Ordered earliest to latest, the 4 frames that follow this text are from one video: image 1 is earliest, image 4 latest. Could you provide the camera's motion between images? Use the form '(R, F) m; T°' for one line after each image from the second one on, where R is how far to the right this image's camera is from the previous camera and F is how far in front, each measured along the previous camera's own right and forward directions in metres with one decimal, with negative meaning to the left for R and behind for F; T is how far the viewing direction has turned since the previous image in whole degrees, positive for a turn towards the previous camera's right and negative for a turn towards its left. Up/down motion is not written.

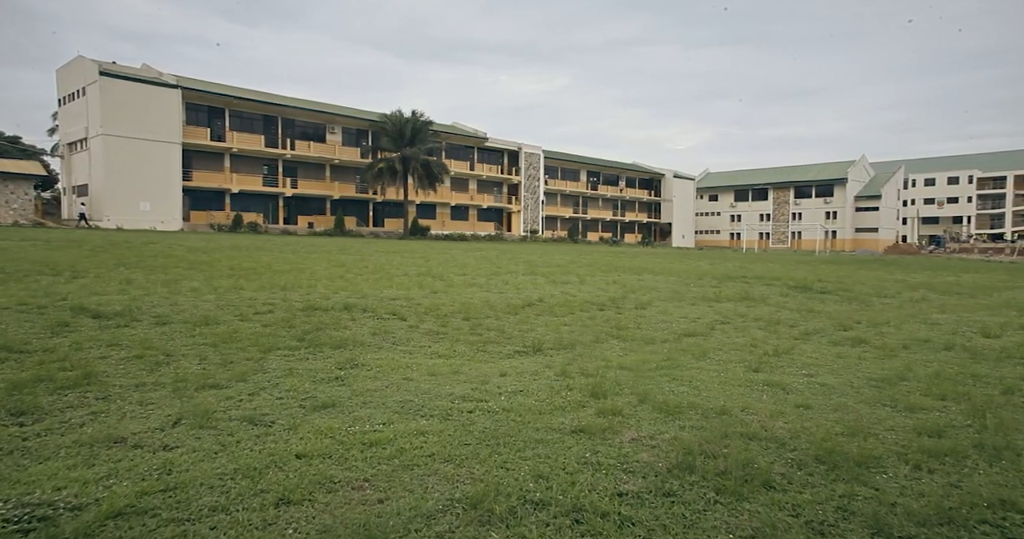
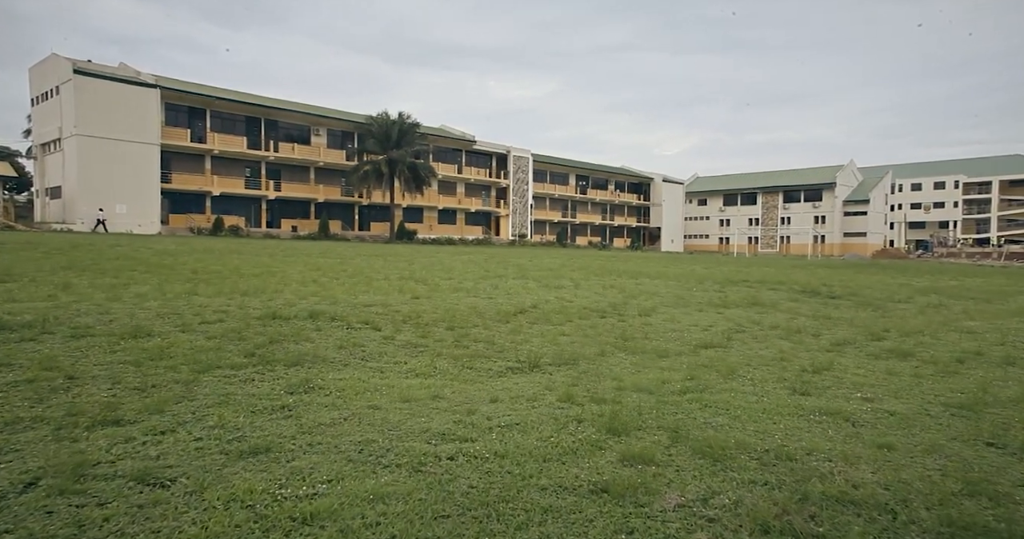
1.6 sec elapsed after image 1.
(0.0, +1.5) m; +1°
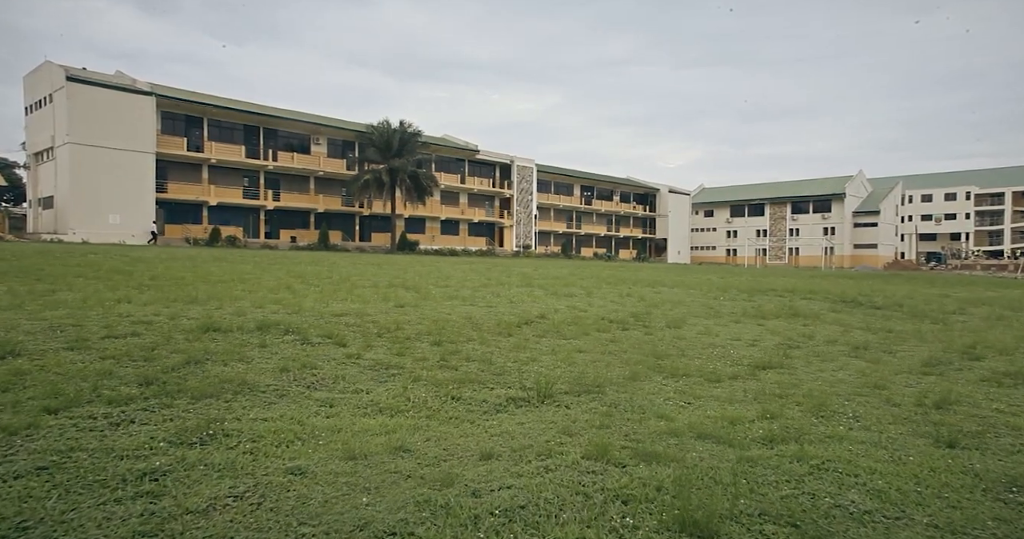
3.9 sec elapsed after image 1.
(0.0, +2.2) m; 0°
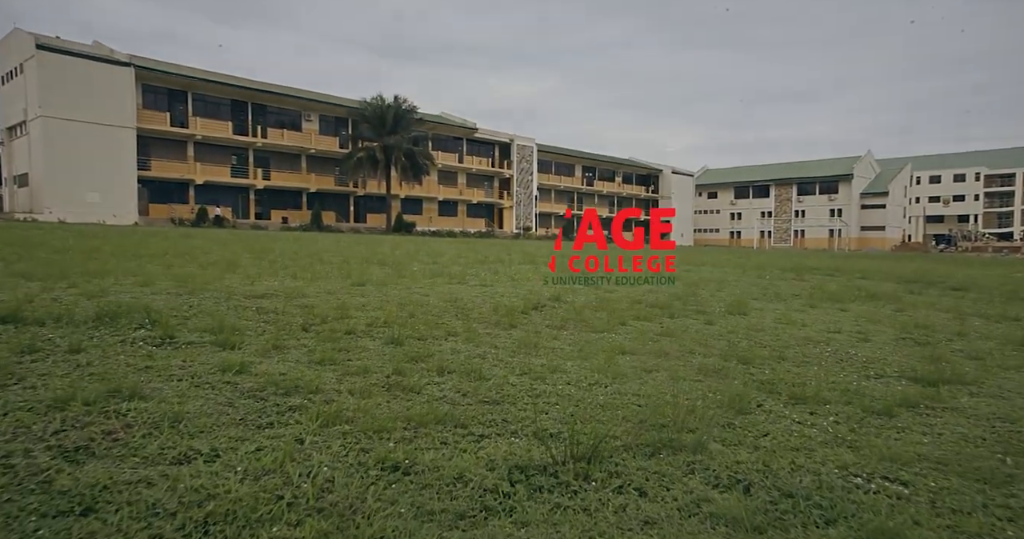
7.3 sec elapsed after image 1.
(0.0, +3.2) m; 0°
